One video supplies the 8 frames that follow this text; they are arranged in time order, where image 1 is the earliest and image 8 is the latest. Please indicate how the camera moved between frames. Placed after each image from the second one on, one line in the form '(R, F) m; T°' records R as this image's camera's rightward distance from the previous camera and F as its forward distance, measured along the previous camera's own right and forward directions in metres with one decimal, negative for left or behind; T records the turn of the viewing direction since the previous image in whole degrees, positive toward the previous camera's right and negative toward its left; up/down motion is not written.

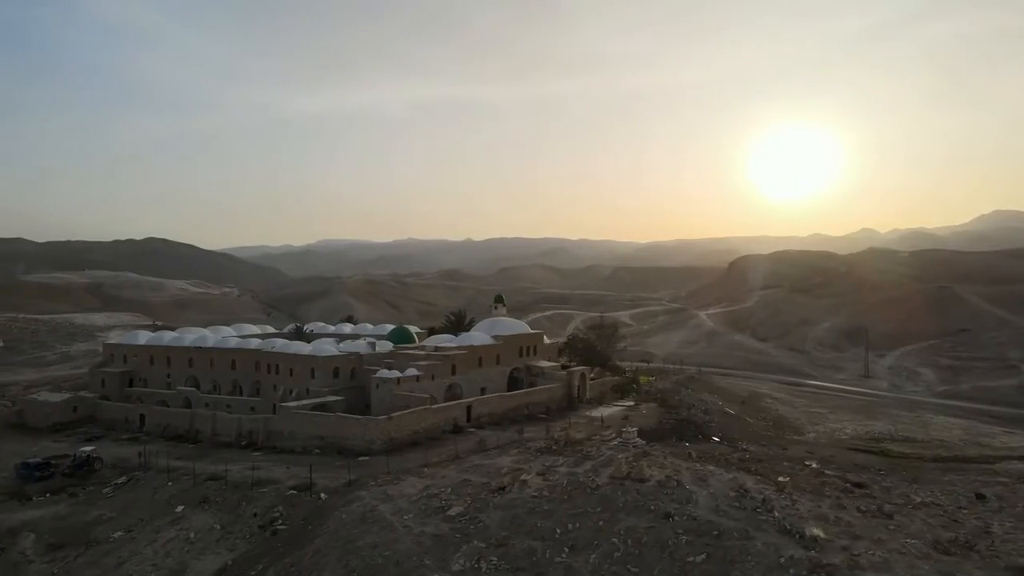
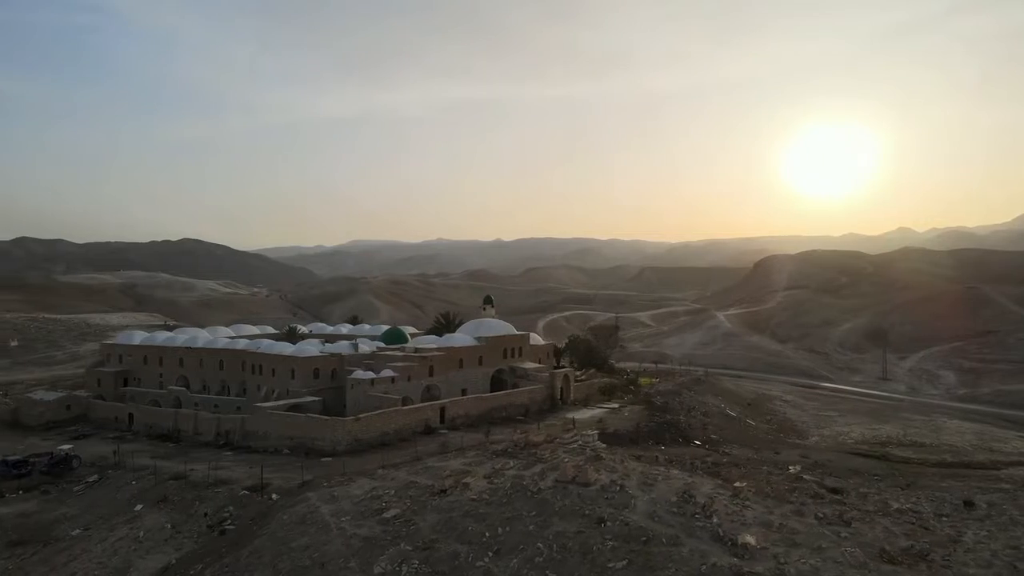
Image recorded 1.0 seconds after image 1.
(+1.6, +0.1) m; -2°
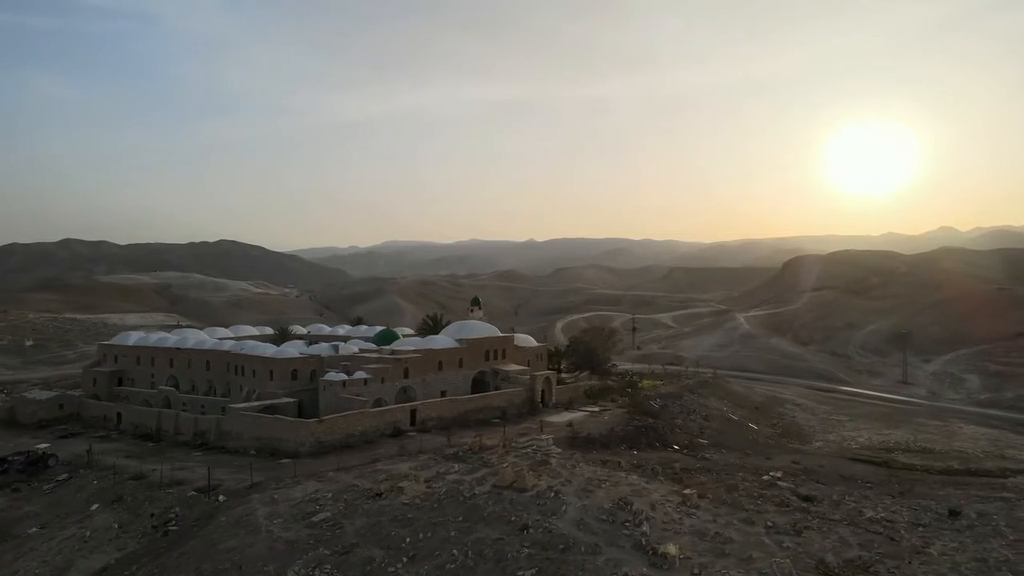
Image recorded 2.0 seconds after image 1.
(+1.8, +0.2) m; -2°
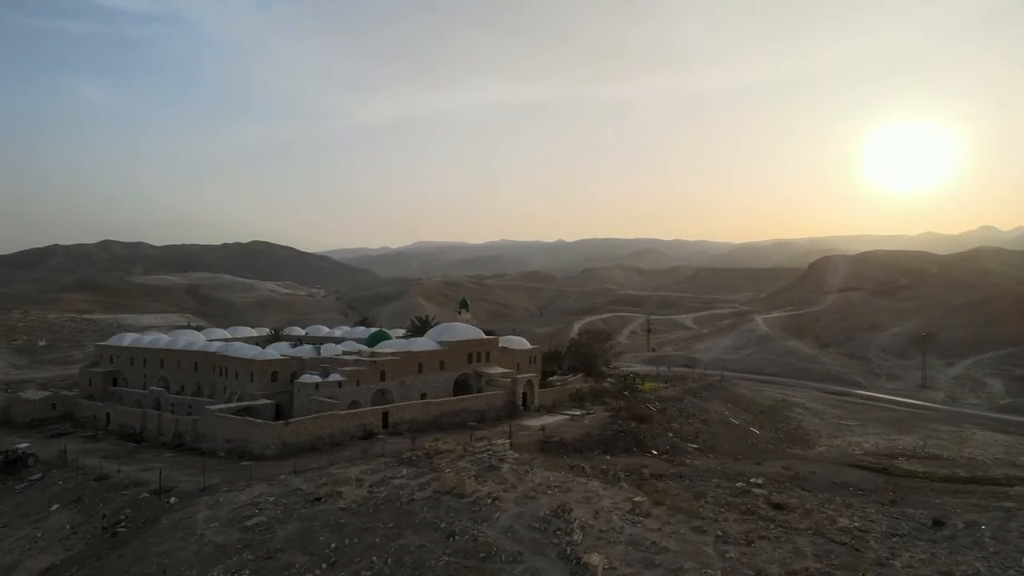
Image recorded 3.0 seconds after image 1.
(+1.7, +0.2) m; -2°
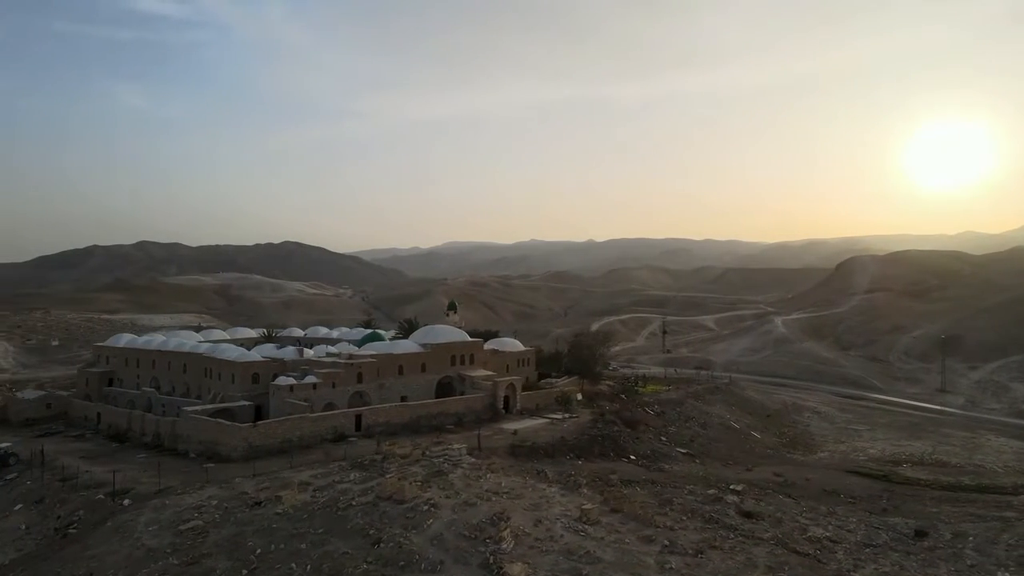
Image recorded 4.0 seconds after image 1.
(+1.7, +0.2) m; -2°
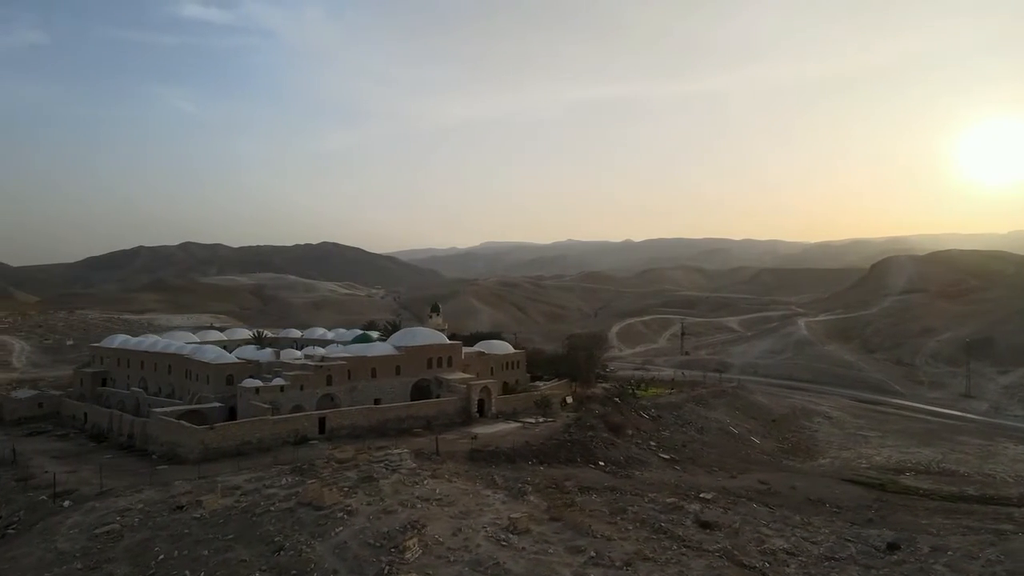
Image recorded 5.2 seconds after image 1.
(+2.1, +0.3) m; -3°
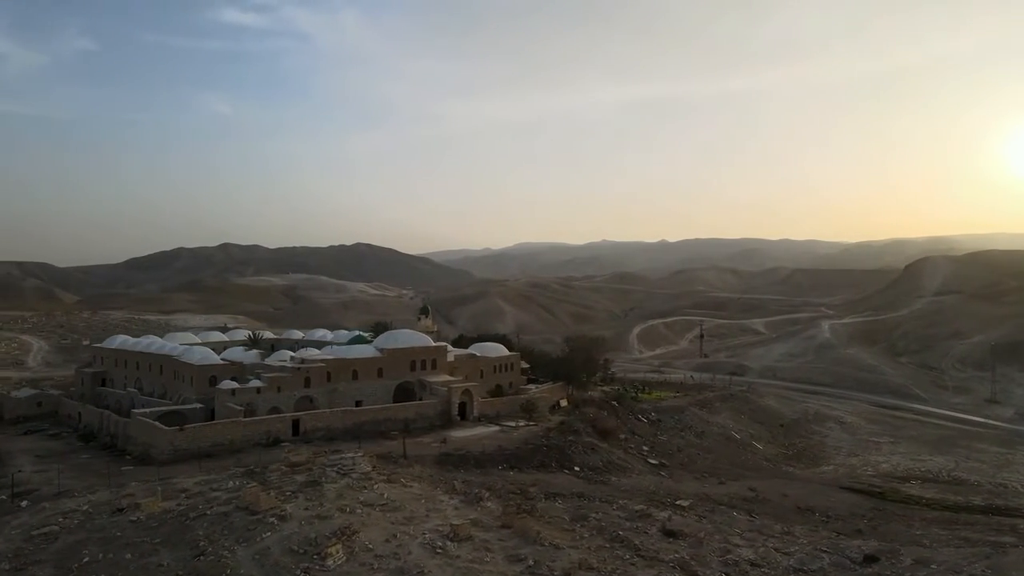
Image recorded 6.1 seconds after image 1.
(+1.8, +0.2) m; -2°
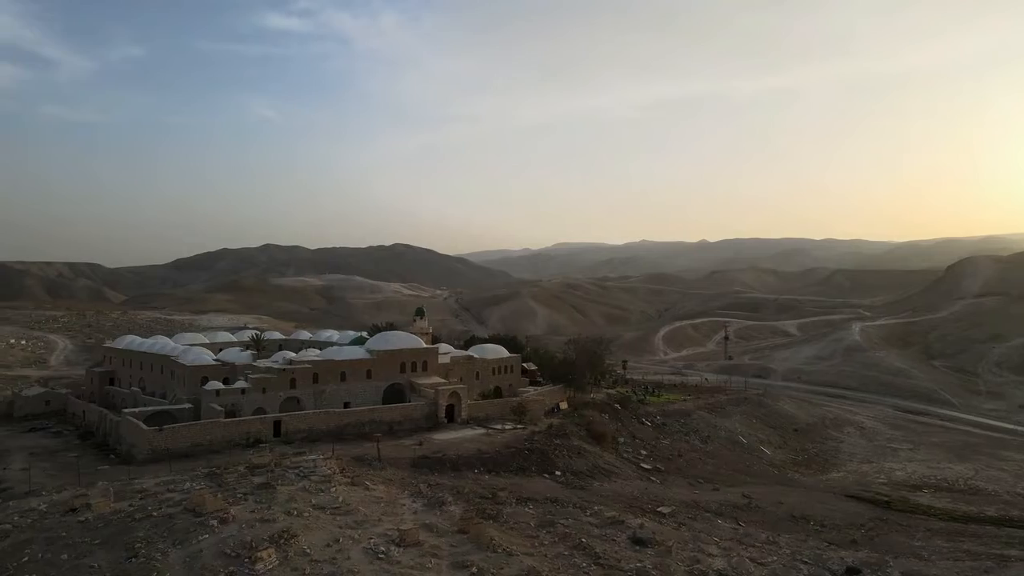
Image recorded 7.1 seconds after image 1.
(+1.7, +0.2) m; -3°
